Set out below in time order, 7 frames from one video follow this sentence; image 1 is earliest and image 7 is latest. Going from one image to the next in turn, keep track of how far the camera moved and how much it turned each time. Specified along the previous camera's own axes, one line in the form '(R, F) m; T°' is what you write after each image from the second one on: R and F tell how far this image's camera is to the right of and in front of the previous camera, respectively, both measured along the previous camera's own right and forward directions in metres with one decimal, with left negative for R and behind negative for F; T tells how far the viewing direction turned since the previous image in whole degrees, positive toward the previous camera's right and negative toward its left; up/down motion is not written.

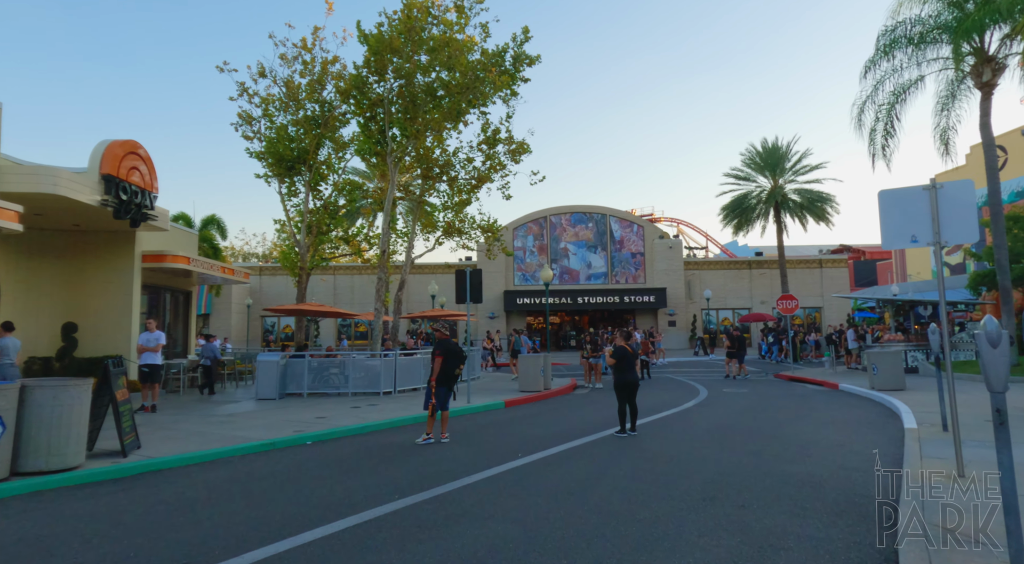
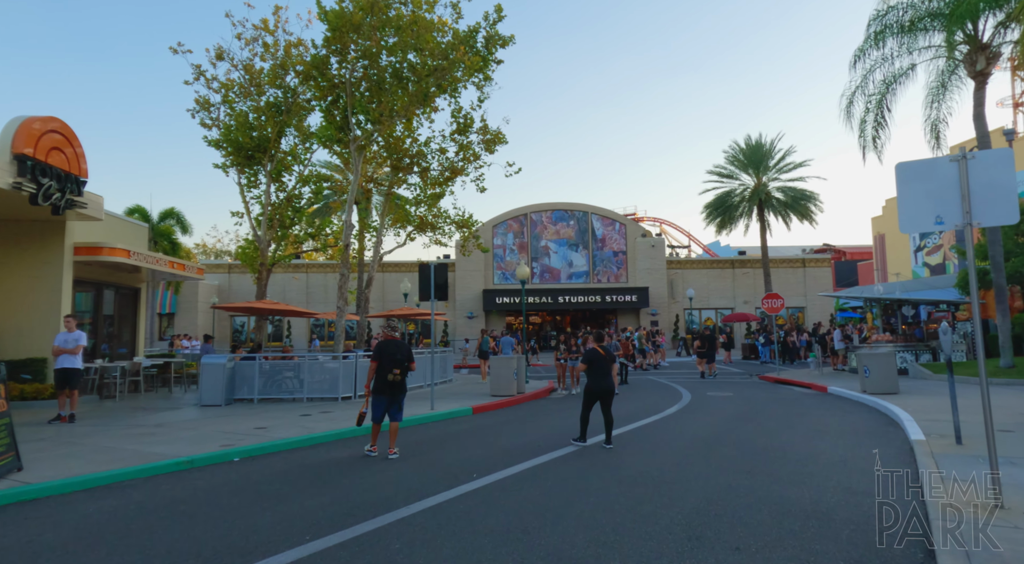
(+0.4, +1.1) m; +2°
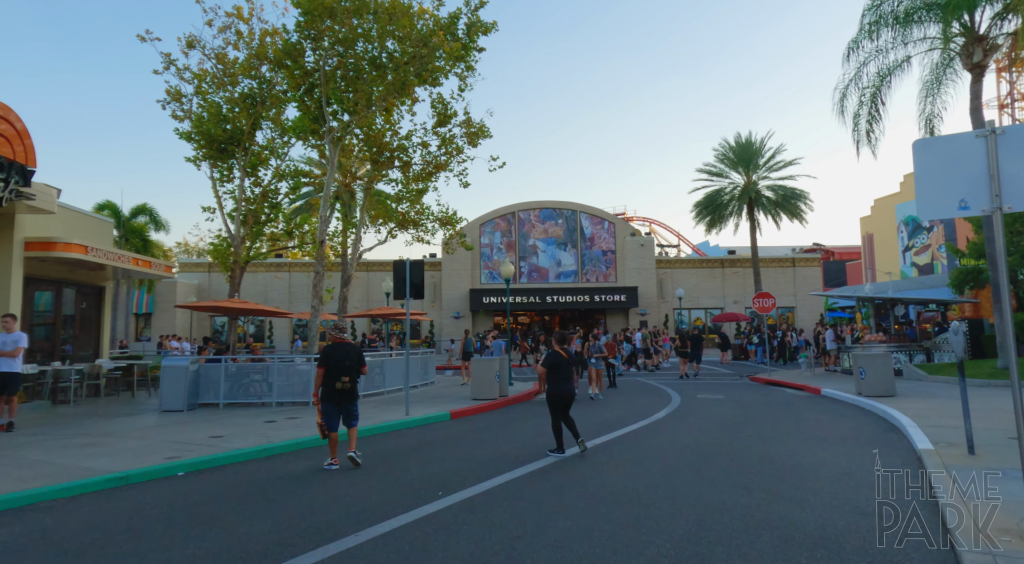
(+0.2, +0.7) m; +1°
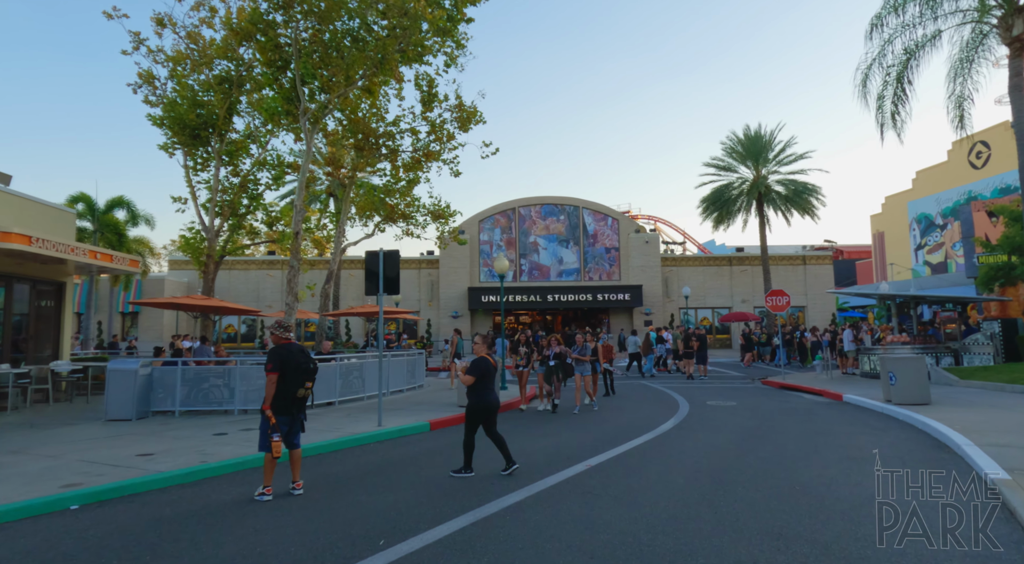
(+0.3, +1.4) m; 0°
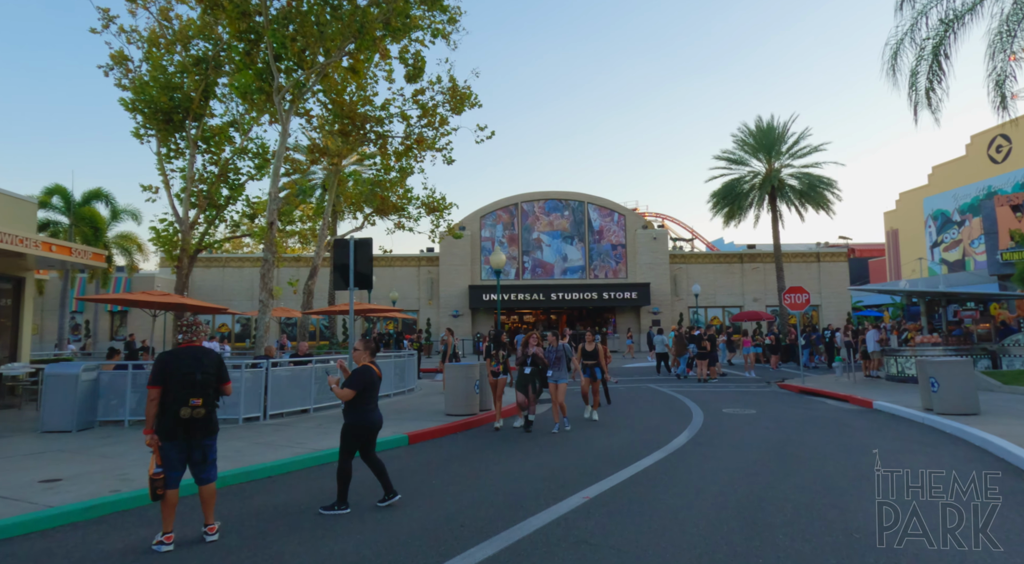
(+0.3, +1.4) m; -1°
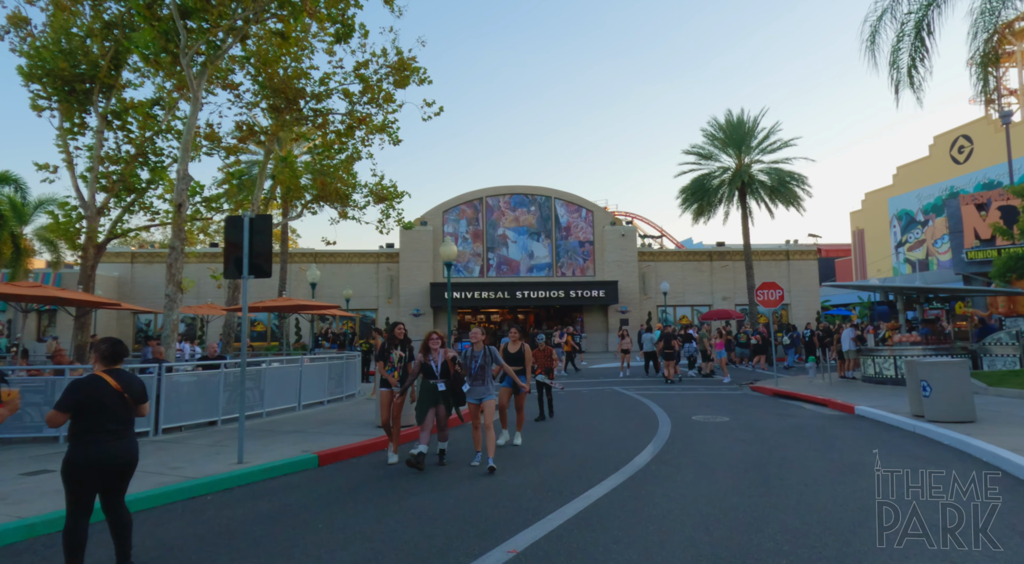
(+0.6, +1.6) m; +3°
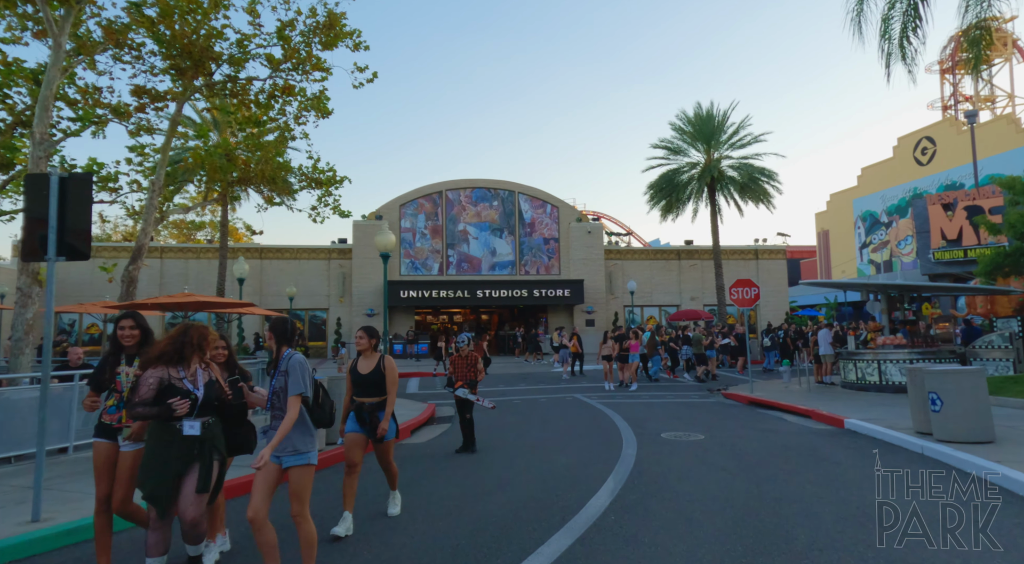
(+0.6, +1.9) m; +3°
